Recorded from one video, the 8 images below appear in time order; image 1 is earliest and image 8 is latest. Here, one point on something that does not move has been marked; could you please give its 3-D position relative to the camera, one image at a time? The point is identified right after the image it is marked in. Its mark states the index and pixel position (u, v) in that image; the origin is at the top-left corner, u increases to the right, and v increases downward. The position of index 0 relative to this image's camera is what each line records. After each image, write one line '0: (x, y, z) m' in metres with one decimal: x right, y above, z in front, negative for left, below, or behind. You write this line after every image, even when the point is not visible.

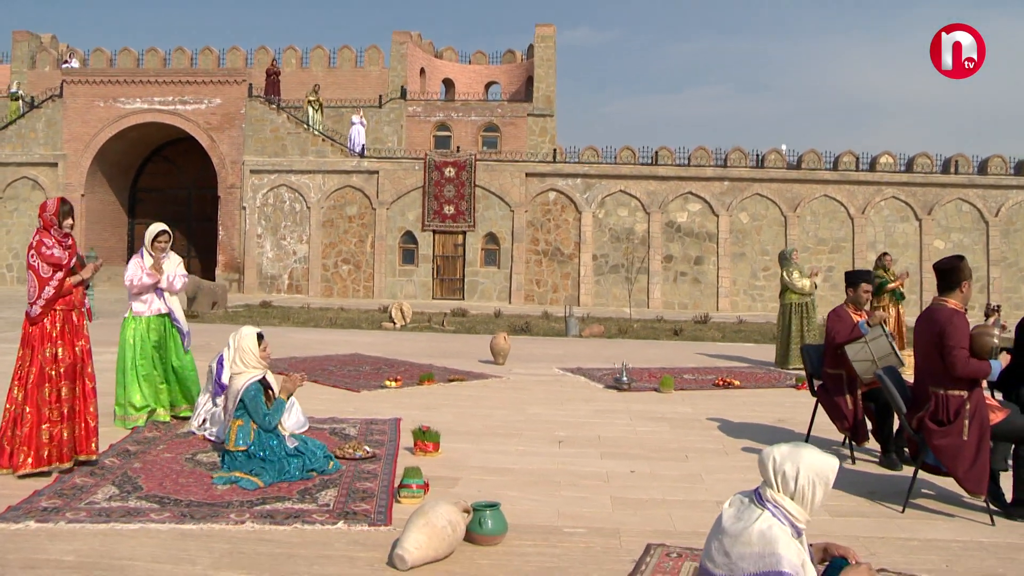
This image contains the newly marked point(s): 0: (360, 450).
0: (-1.0, -1.1, +6.4) m
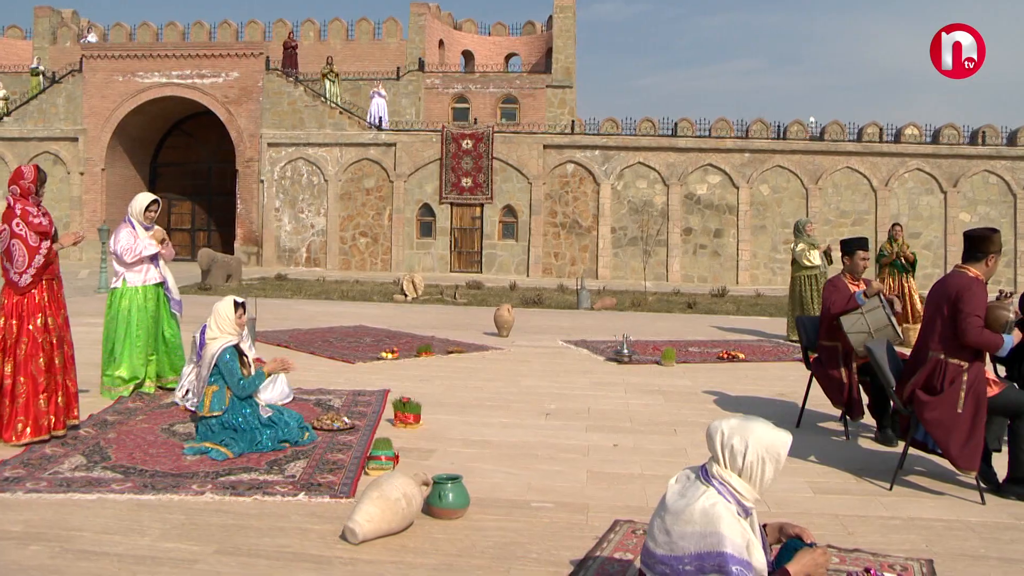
0: (-1.2, -0.9, +6.3) m
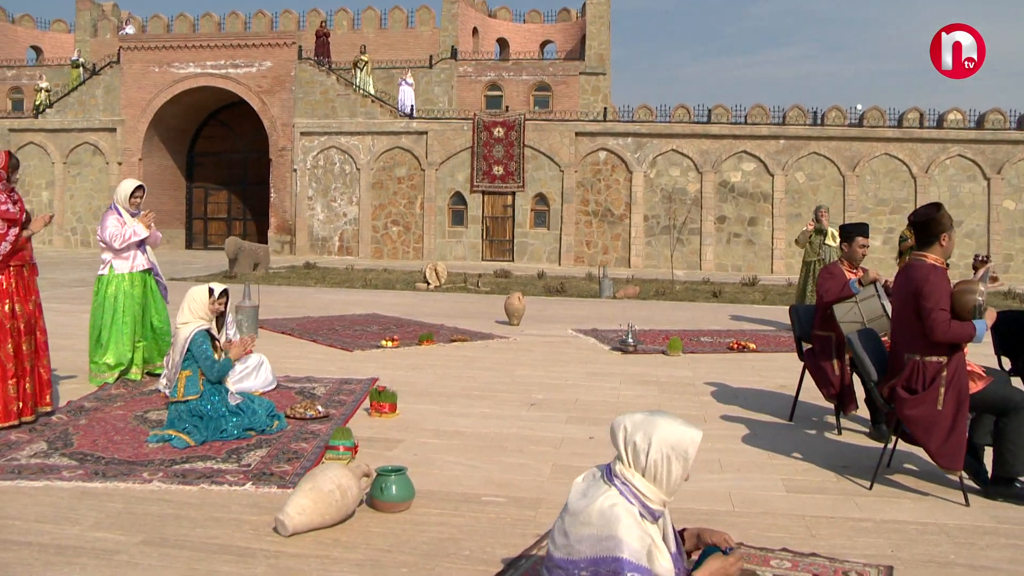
0: (-1.3, -0.8, +6.2) m
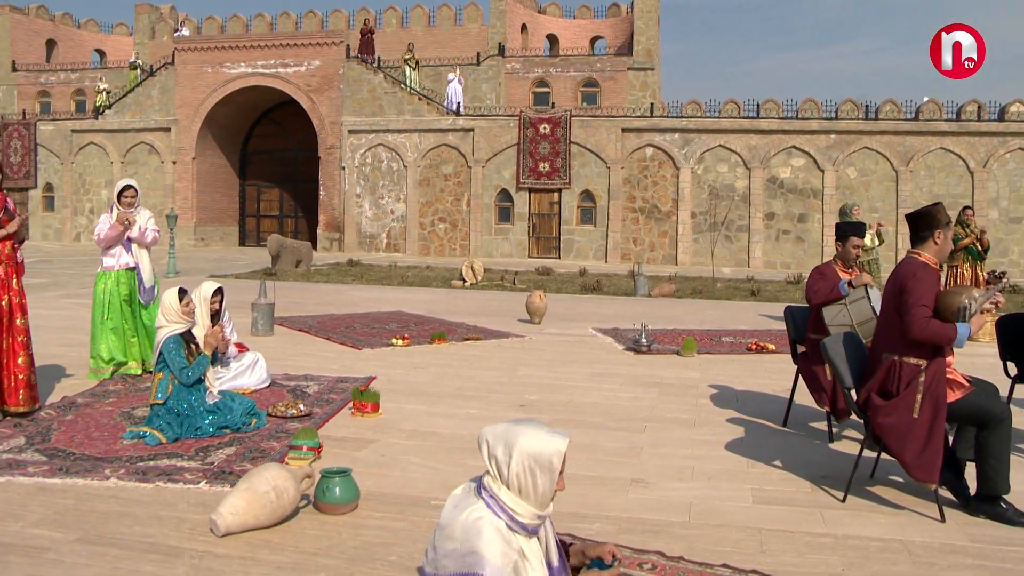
0: (-1.4, -0.8, +6.2) m
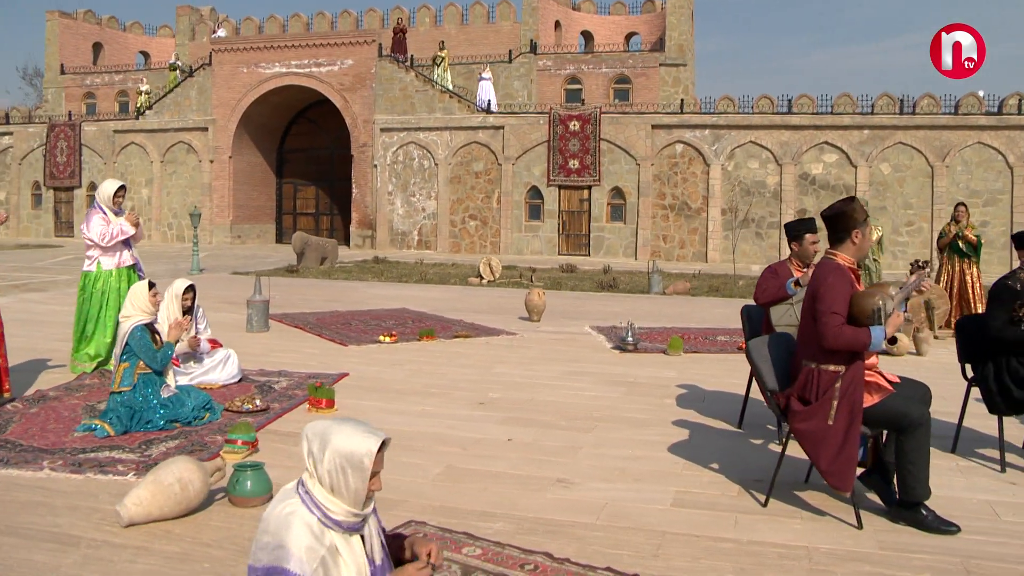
0: (-1.8, -0.8, +6.3) m
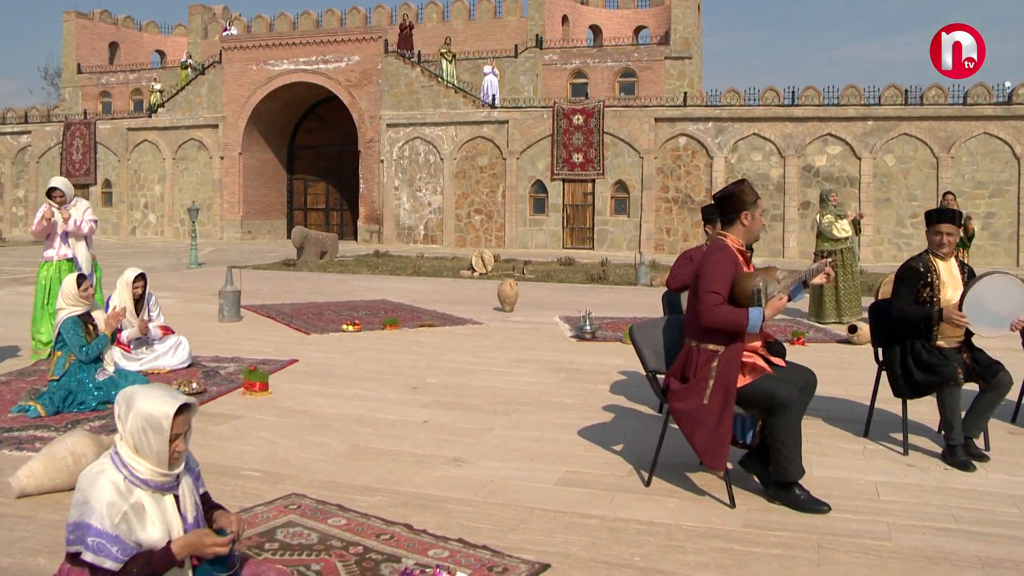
0: (-2.3, -0.7, +6.6) m
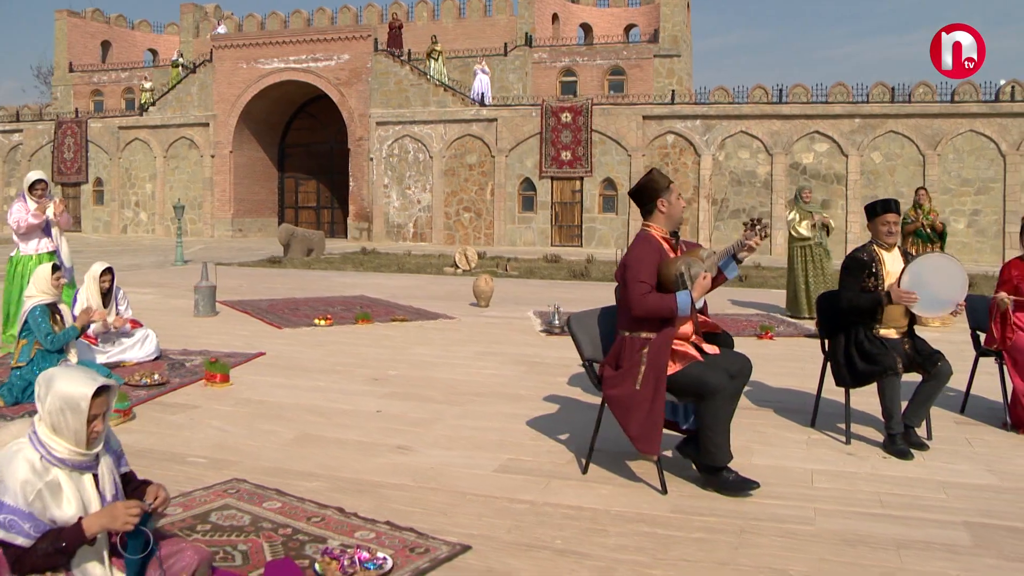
0: (-2.6, -0.6, +6.7) m
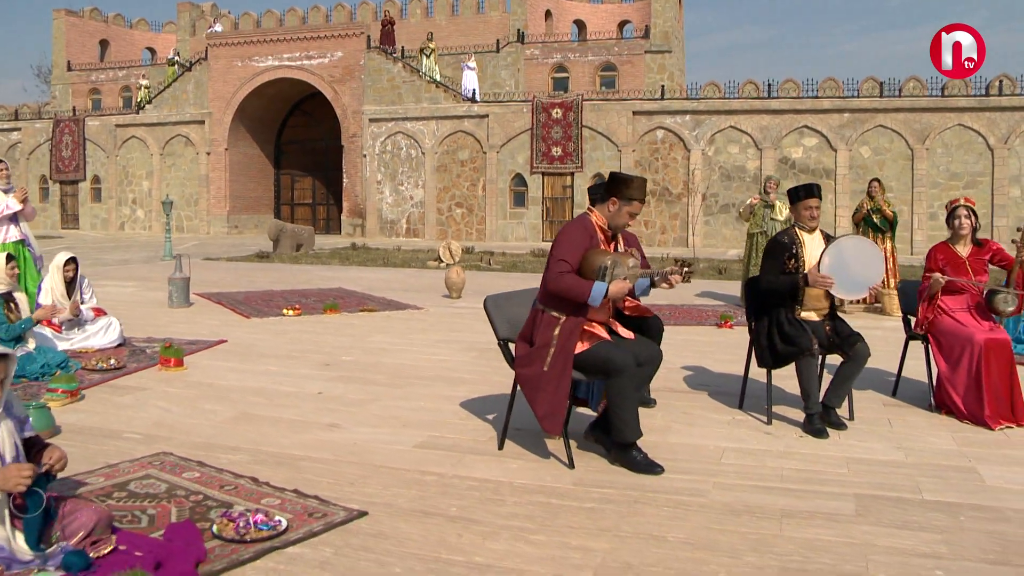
0: (-3.0, -0.6, +6.9) m
